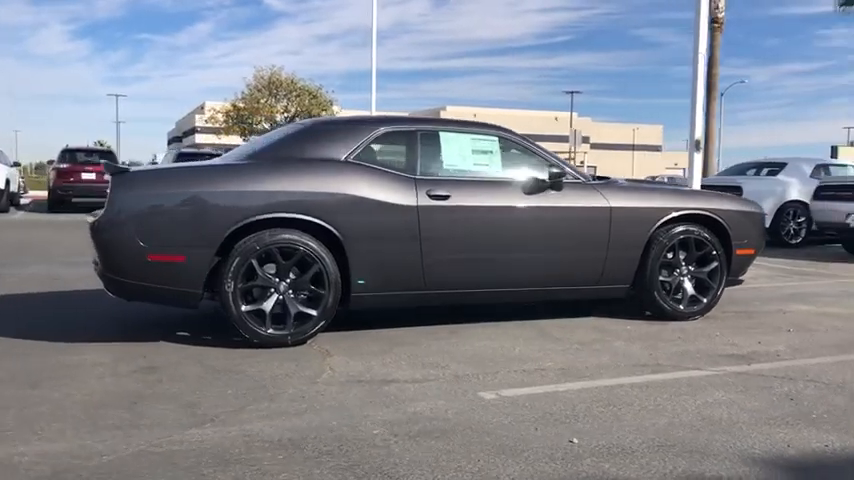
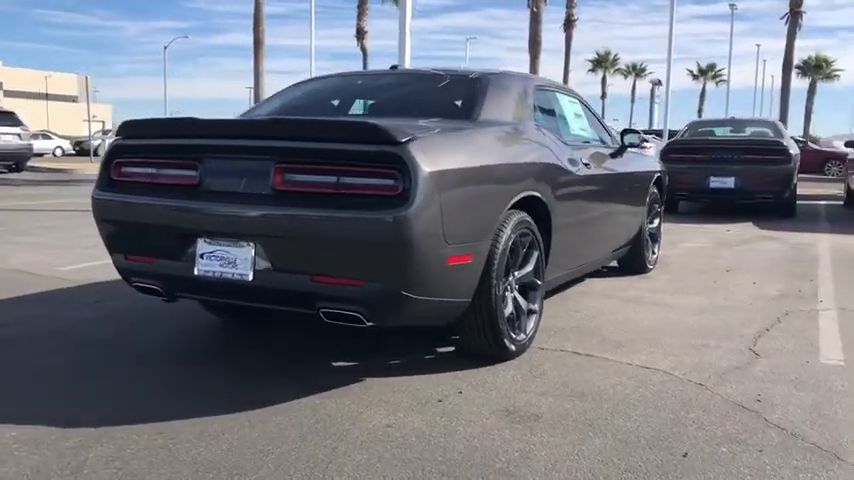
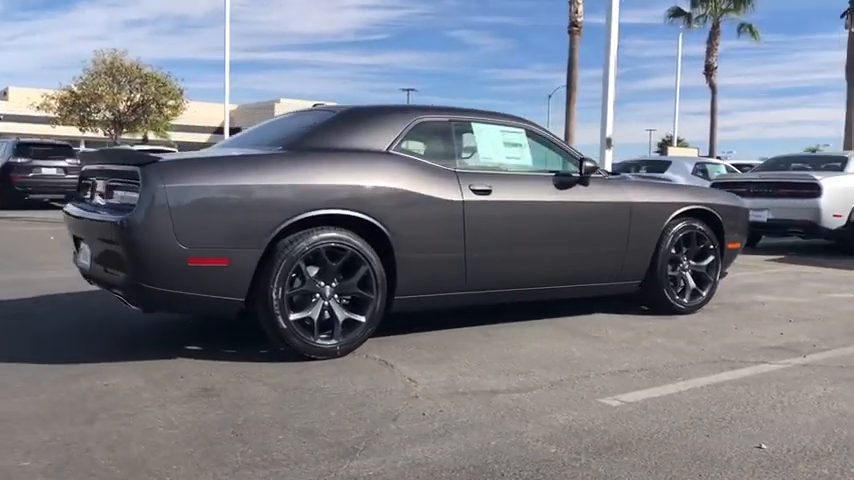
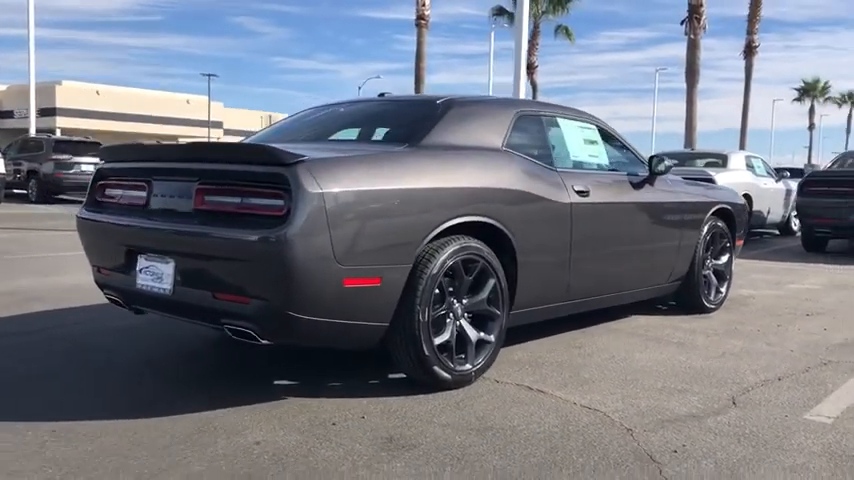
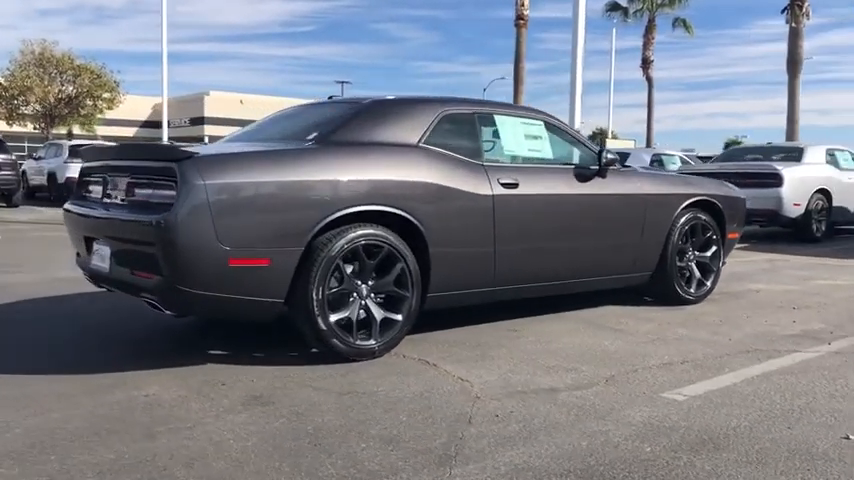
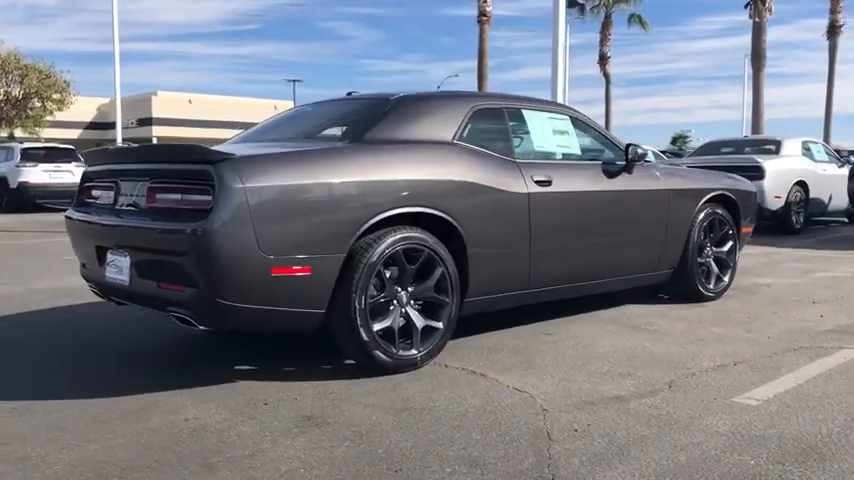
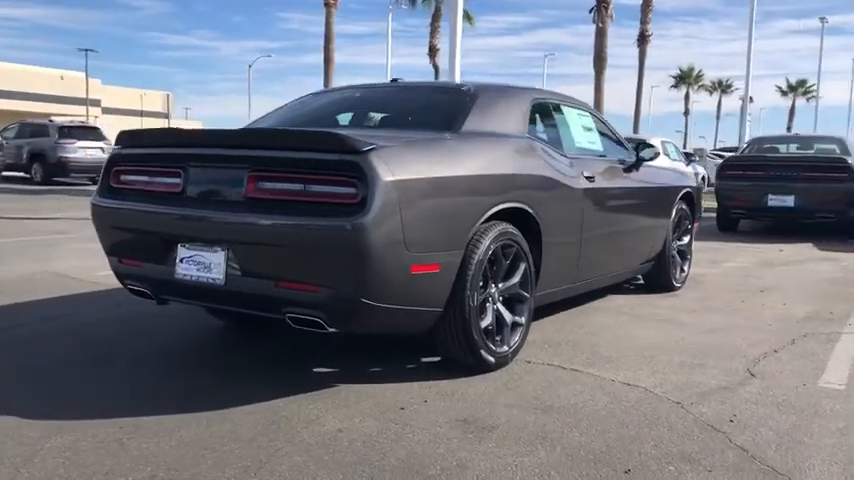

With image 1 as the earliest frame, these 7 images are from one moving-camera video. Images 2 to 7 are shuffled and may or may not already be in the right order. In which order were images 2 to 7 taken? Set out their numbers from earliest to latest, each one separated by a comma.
3, 5, 6, 4, 7, 2
